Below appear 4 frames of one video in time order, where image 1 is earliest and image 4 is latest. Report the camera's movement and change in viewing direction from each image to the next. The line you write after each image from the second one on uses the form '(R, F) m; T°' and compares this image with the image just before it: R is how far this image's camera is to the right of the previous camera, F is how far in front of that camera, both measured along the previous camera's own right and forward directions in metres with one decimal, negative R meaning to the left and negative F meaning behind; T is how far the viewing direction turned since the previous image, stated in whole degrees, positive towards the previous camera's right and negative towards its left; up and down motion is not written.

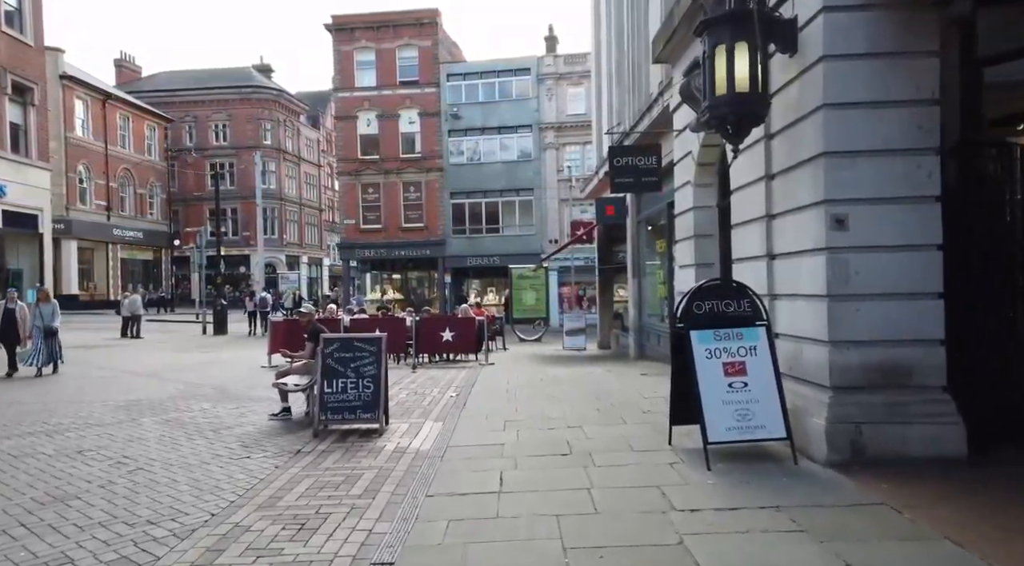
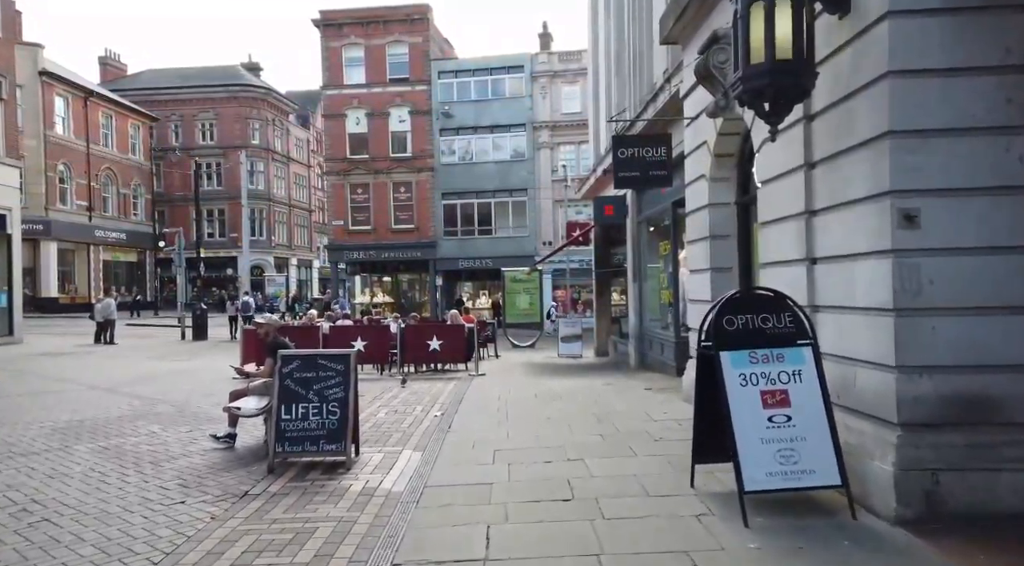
(0.0, +1.2) m; +1°
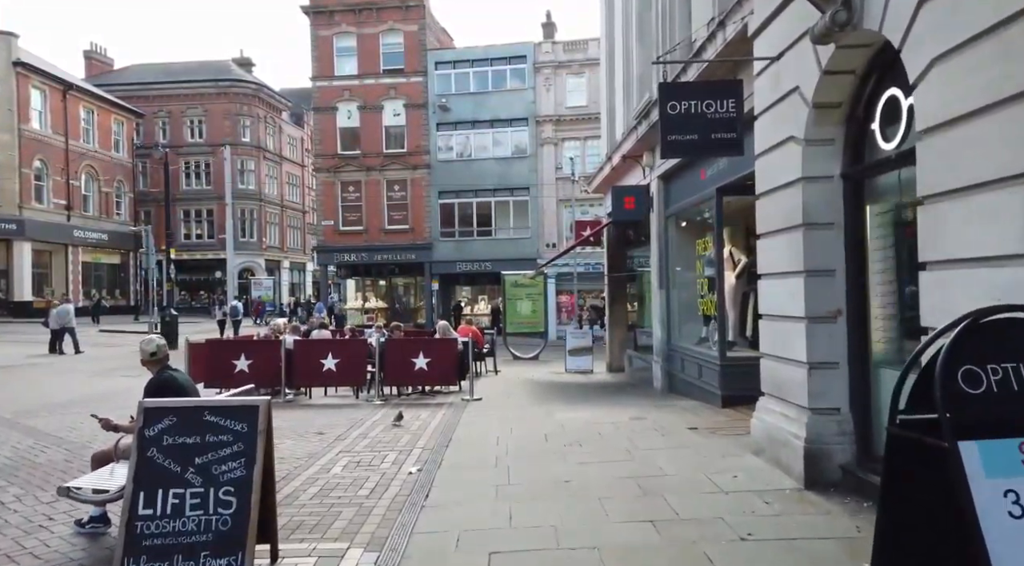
(0.0, +2.7) m; 0°
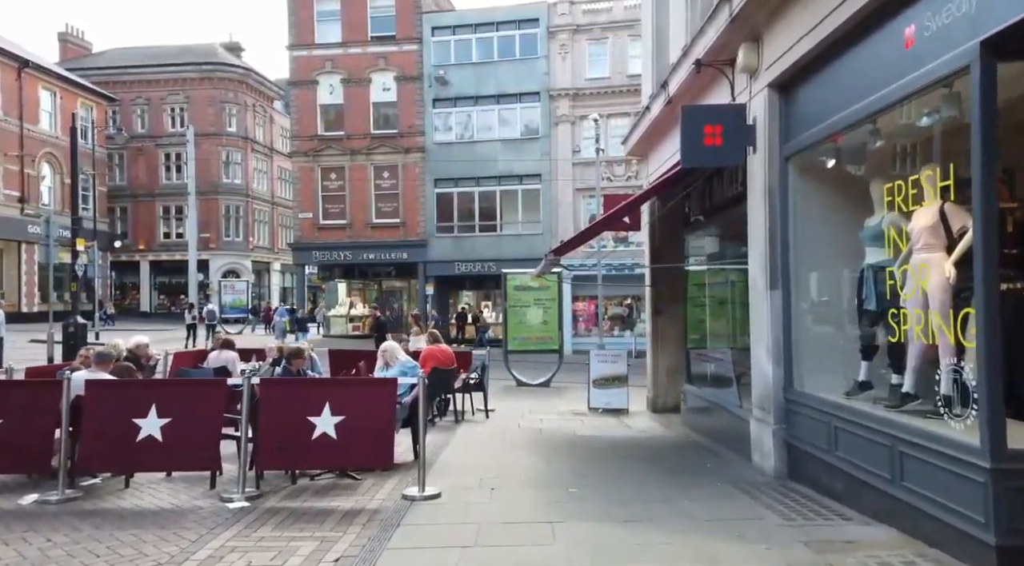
(+0.2, +6.3) m; -1°
